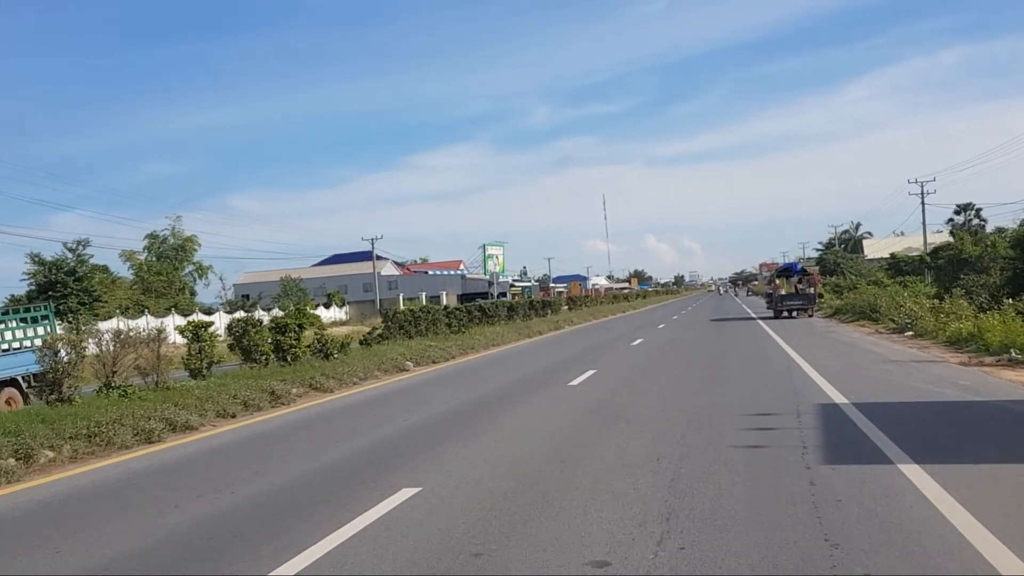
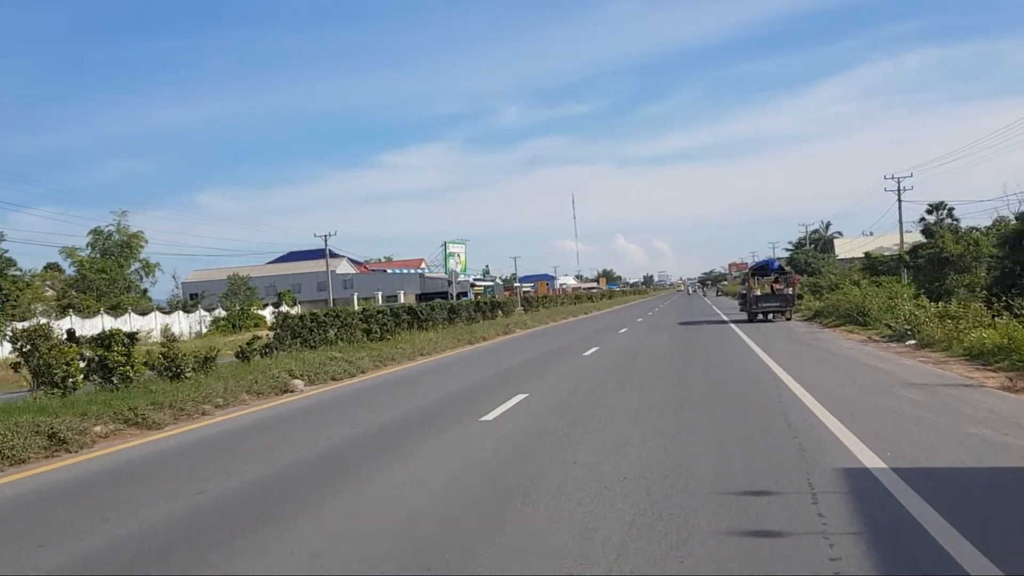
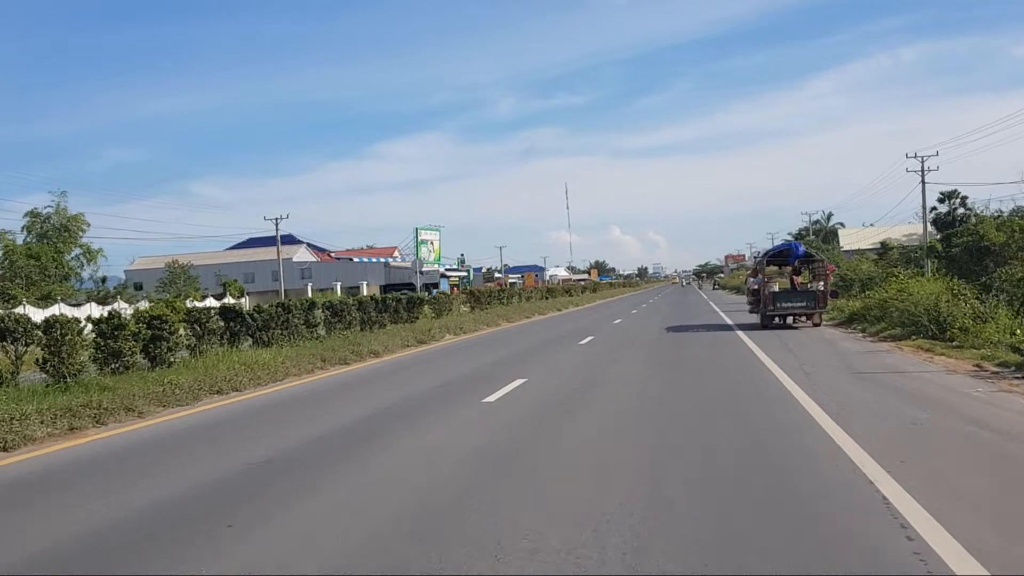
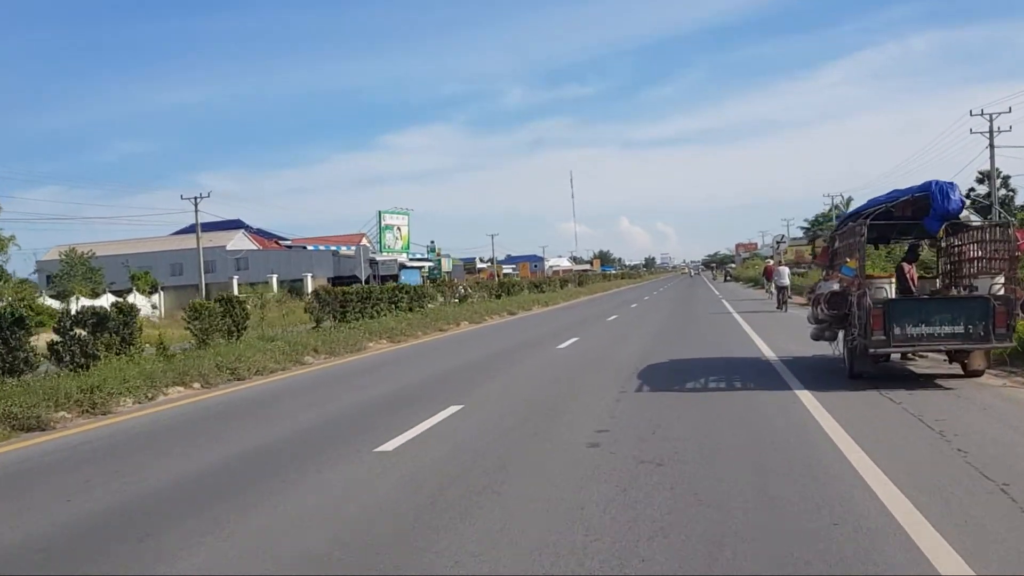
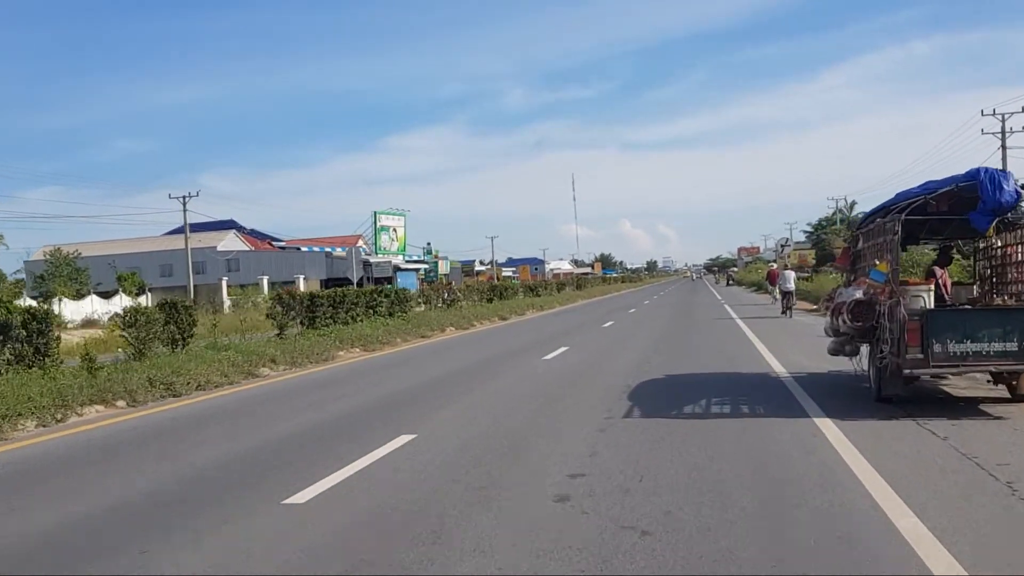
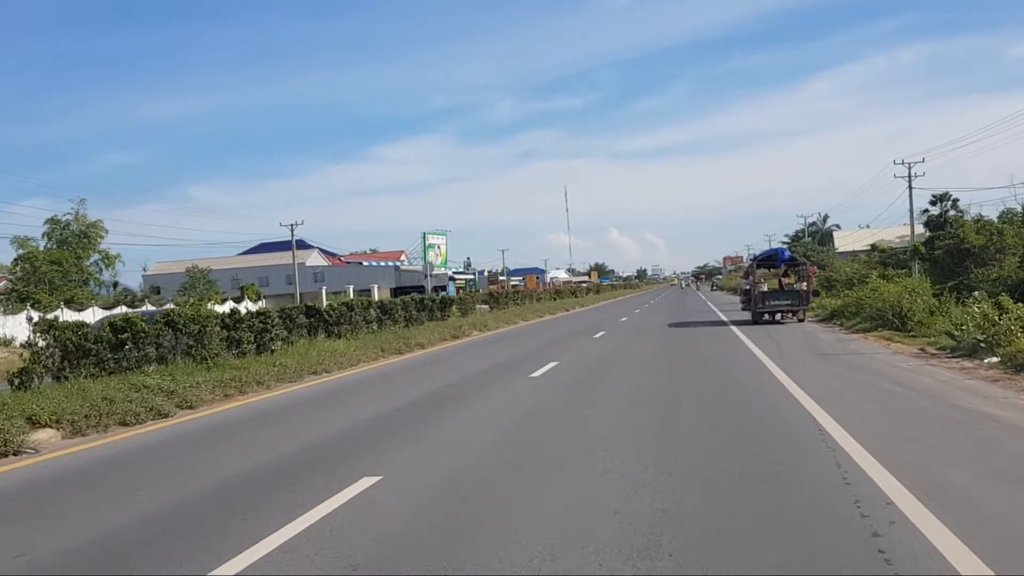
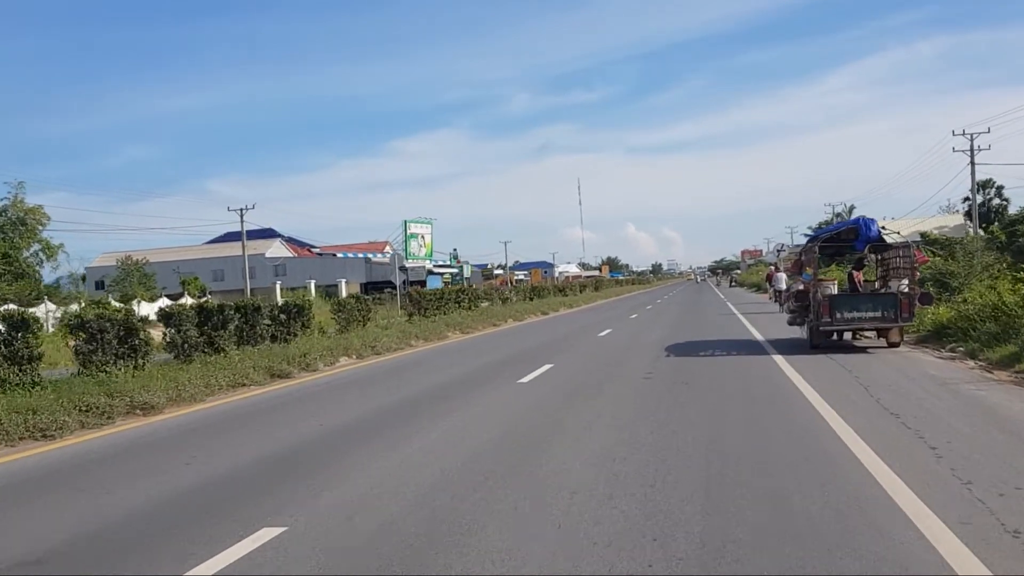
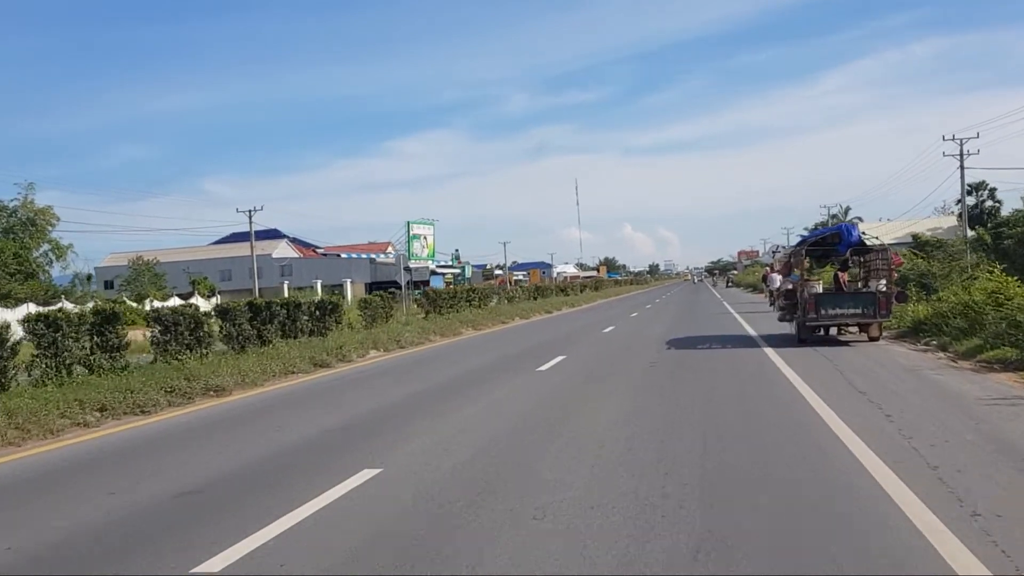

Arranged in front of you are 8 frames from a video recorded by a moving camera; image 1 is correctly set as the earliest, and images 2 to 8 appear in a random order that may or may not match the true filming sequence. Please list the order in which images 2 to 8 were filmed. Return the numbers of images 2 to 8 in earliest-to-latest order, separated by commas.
2, 6, 3, 8, 7, 4, 5
